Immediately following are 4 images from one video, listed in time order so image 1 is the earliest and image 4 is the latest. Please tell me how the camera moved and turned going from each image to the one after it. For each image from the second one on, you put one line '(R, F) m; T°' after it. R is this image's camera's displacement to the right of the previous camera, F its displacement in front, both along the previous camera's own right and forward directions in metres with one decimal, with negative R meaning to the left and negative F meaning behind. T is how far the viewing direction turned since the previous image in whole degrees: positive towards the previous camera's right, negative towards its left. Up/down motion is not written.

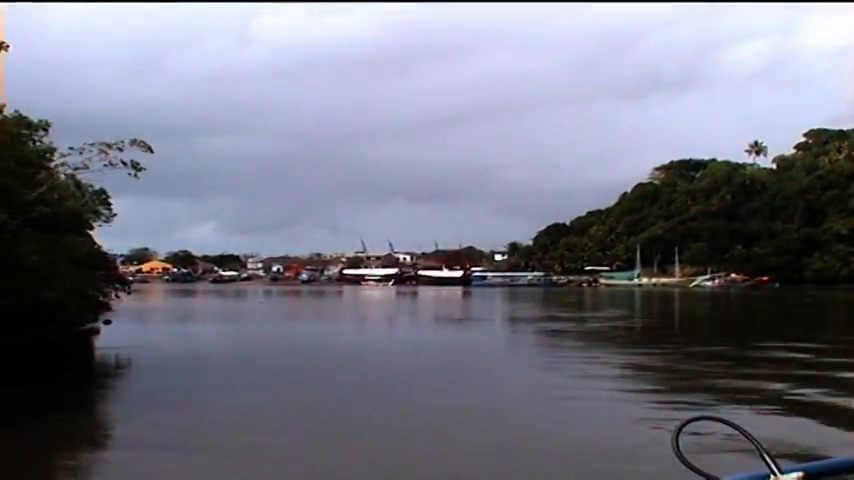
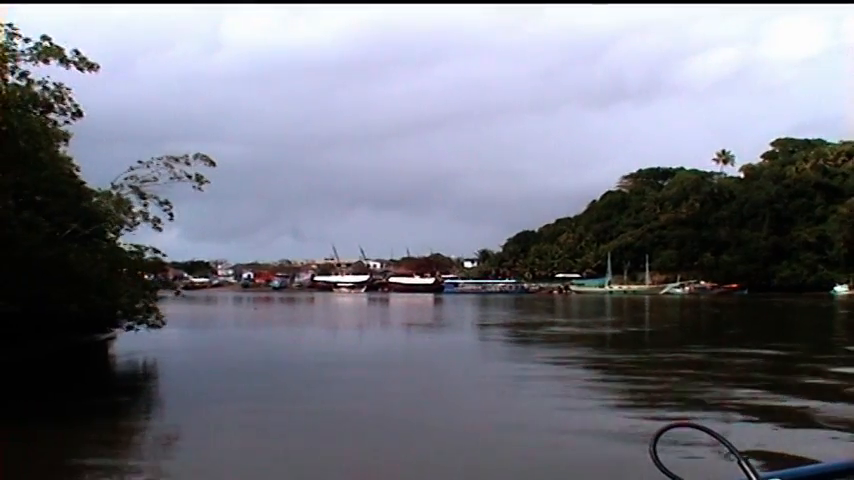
(-0.8, -0.3) m; +2°
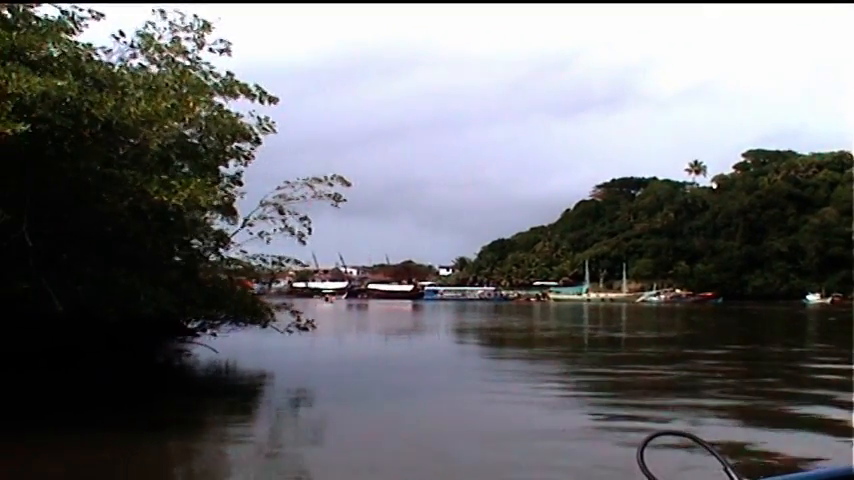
(-1.5, -1.3) m; +2°
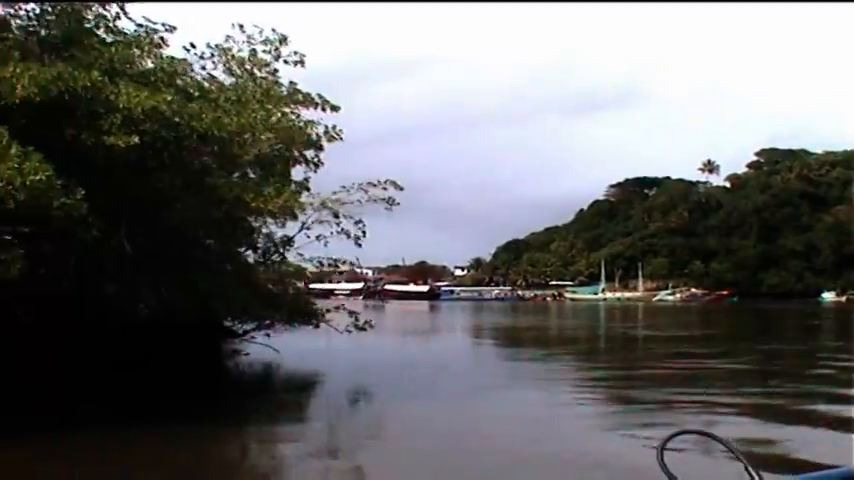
(-0.4, -1.0) m; -1°
